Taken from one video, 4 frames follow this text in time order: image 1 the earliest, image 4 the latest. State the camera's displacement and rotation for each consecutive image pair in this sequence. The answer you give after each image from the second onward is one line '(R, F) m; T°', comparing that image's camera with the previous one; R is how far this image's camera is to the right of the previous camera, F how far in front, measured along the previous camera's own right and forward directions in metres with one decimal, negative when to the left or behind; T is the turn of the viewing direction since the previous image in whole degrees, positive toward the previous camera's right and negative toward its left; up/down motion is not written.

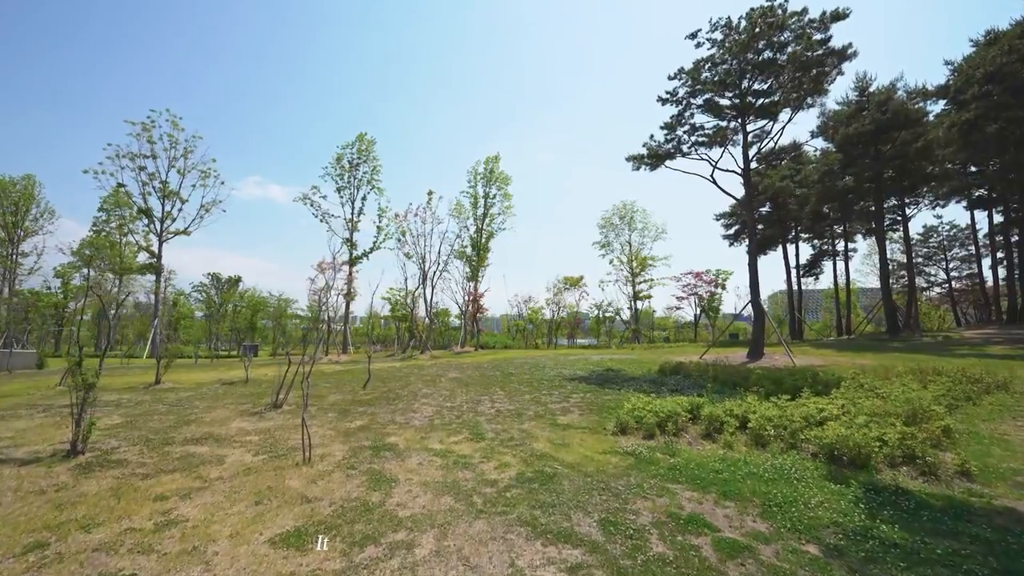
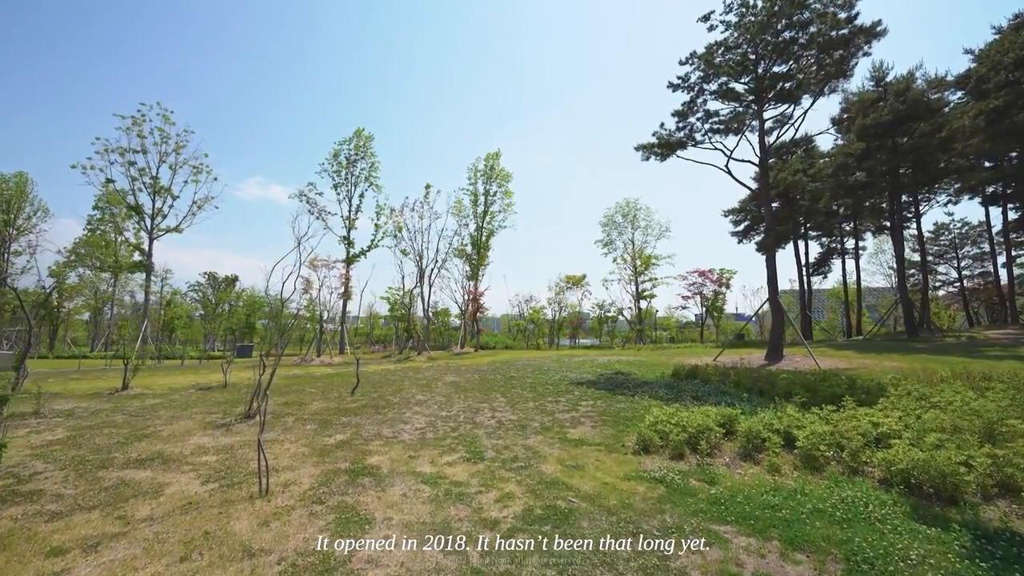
(0.0, +1.1) m; 0°
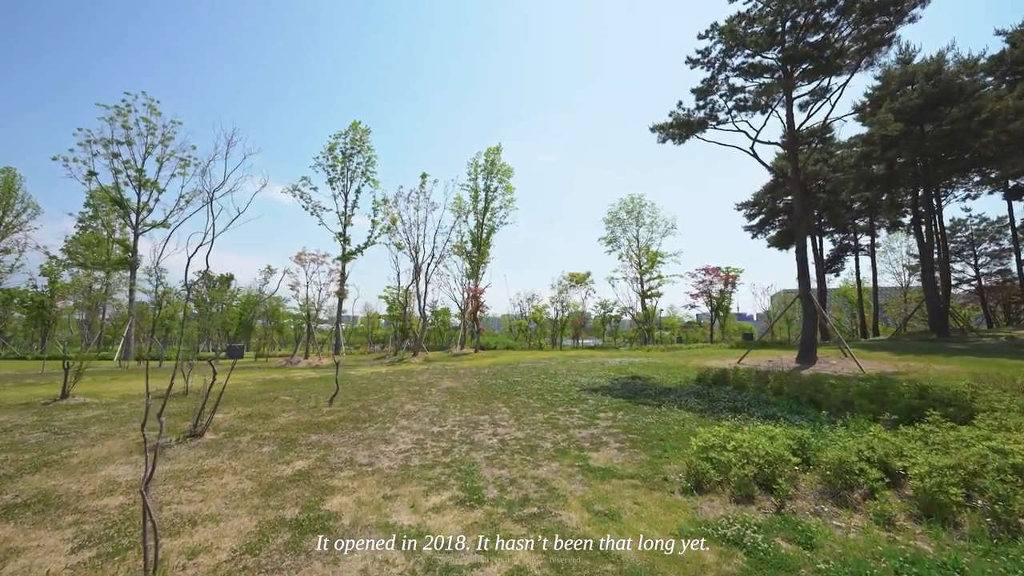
(-0.1, +1.6) m; 0°
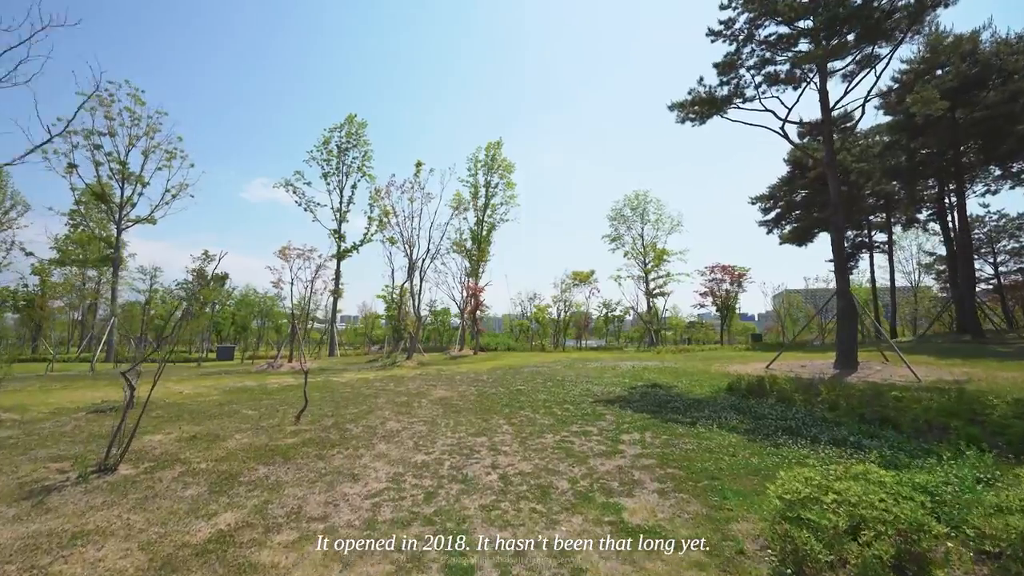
(0.0, +1.7) m; 0°
